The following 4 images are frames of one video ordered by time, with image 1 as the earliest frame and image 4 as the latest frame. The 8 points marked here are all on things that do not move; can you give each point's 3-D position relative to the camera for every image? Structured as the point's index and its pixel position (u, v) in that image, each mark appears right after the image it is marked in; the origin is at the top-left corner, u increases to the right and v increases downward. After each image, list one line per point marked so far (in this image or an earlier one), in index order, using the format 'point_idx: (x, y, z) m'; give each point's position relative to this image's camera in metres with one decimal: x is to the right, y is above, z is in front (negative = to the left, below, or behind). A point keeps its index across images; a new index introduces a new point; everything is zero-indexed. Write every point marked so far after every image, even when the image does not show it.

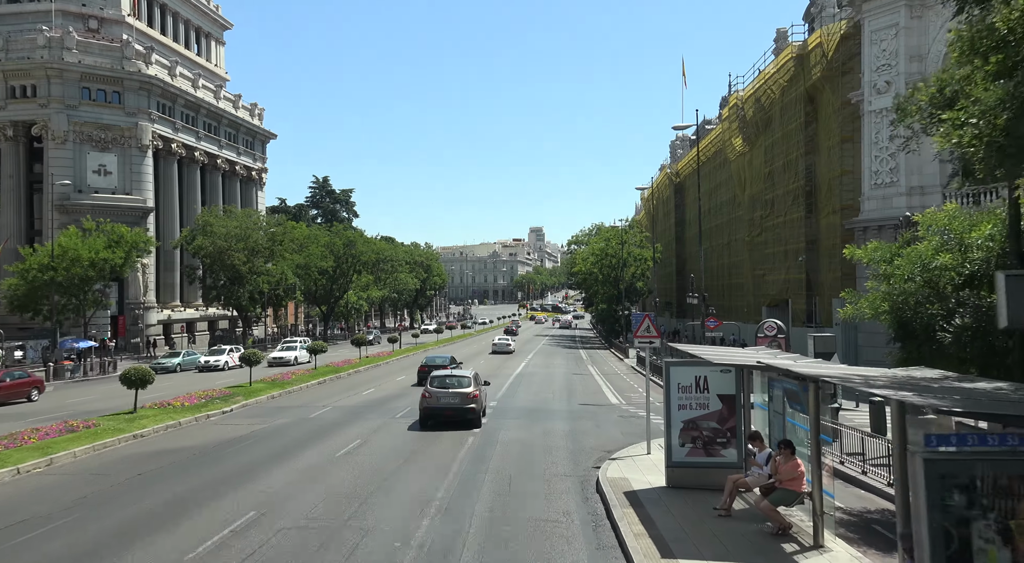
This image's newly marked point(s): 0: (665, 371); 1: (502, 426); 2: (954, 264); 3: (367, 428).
0: (+2.3, -1.3, +11.6) m
1: (-0.3, -3.5, +18.8) m
2: (+5.8, +0.2, +10.0) m
3: (-3.4, -3.4, +17.9) m
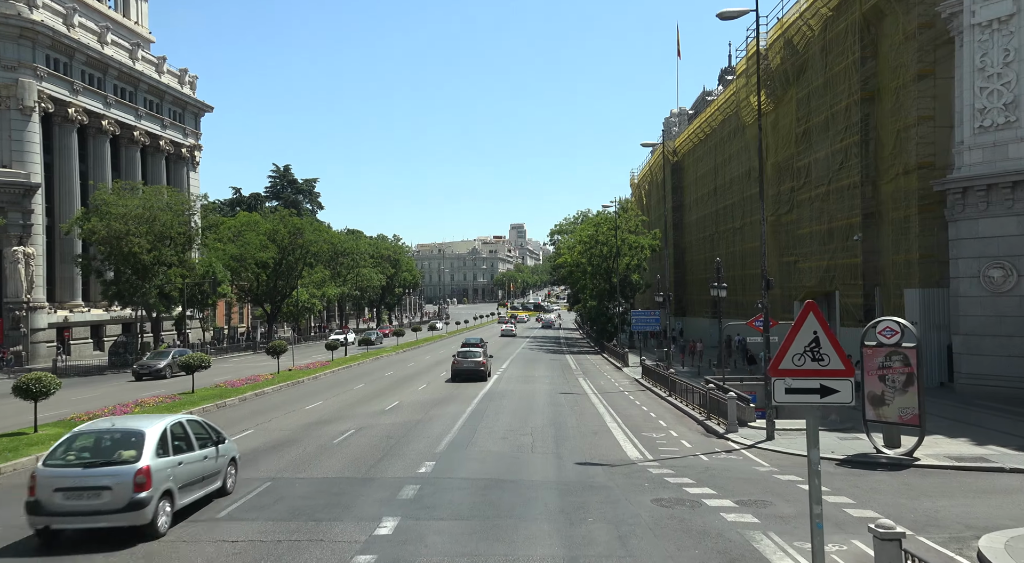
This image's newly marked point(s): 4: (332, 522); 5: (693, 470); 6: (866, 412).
0: (+1.7, -0.9, +1.9) m
1: (-1.1, -3.1, +9.0) m
2: (+5.2, +0.7, +0.4) m
3: (-4.2, -3.0, +8.1) m
4: (-2.3, -3.1, +9.8) m
5: (+3.2, -3.3, +13.5) m
6: (+6.9, -2.5, +14.9) m
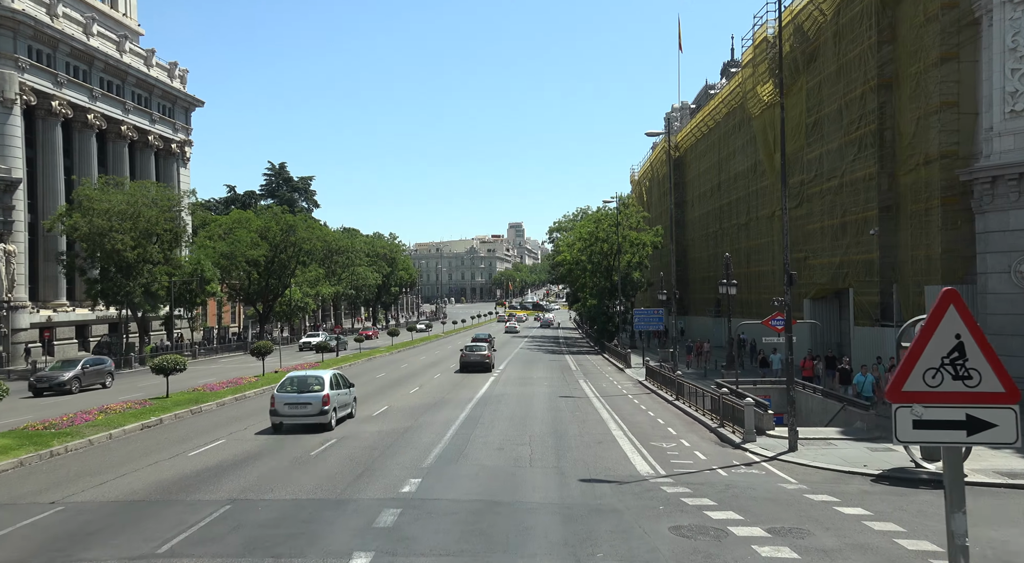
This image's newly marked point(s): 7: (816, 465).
0: (+1.6, -0.8, +0.3) m
1: (-1.1, -3.0, +7.4) m
2: (+5.1, +0.8, -1.2) m
3: (-4.2, -2.9, +6.5) m
4: (-2.4, -3.0, +8.3) m
5: (+3.1, -3.2, +11.9) m
6: (+6.8, -2.4, +13.3) m
7: (+5.5, -3.3, +13.9) m
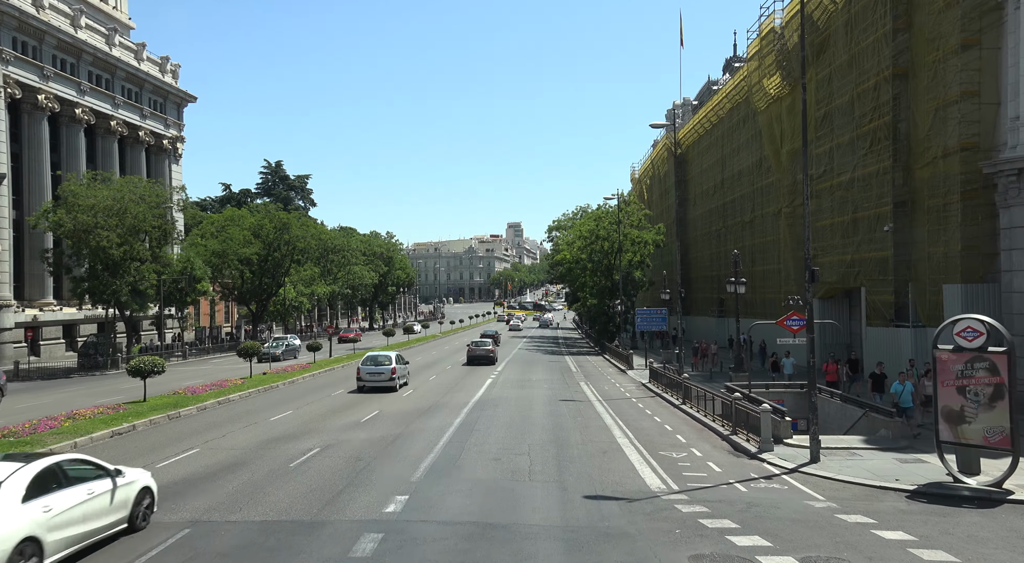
0: (+1.6, -0.7, -0.9) m
1: (-1.2, -2.9, +6.2) m
2: (+5.1, +0.9, -2.4) m
3: (-4.3, -2.8, +5.2) m
4: (-2.4, -2.9, +7.0) m
5: (+3.1, -3.1, +10.7) m
6: (+6.7, -2.4, +12.1) m
7: (+5.4, -3.2, +12.7) m
